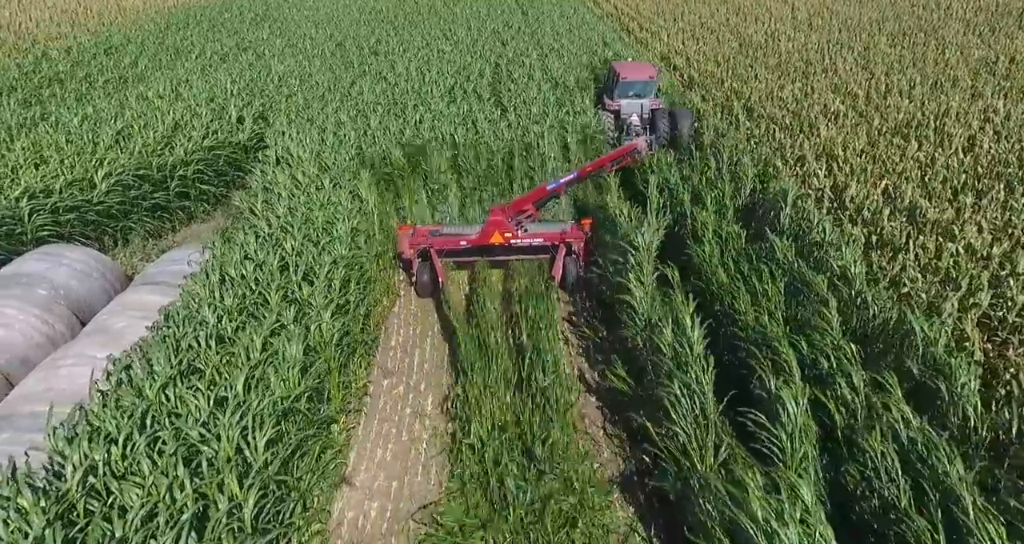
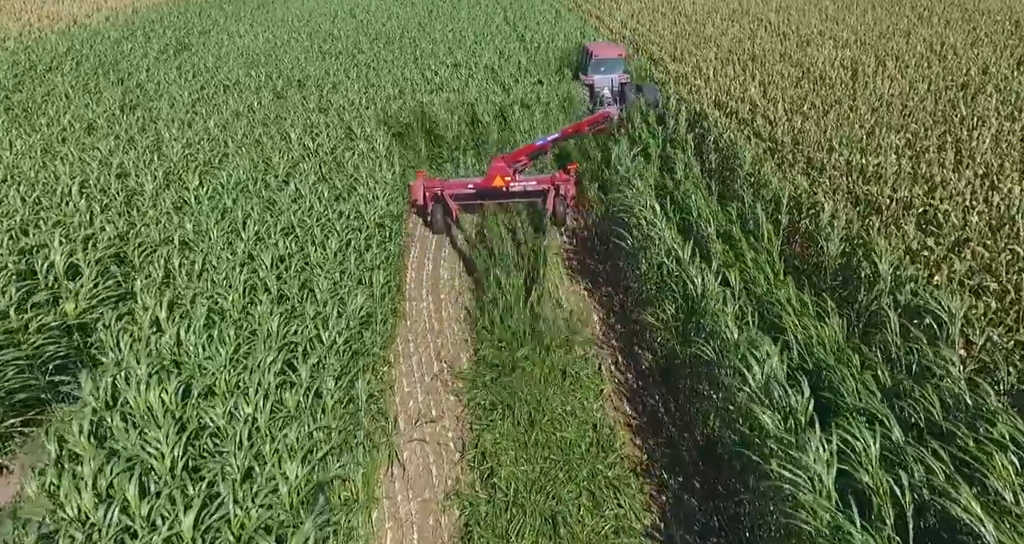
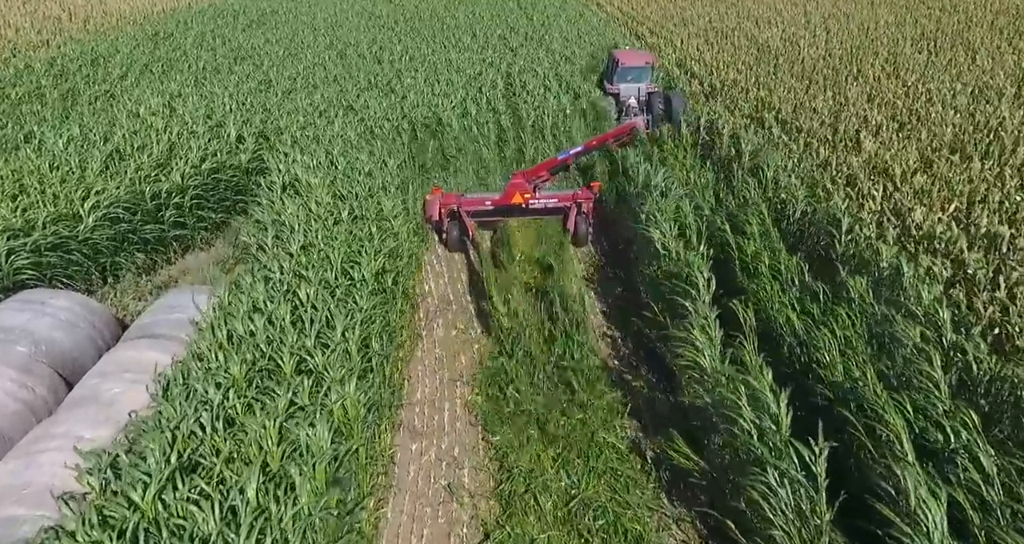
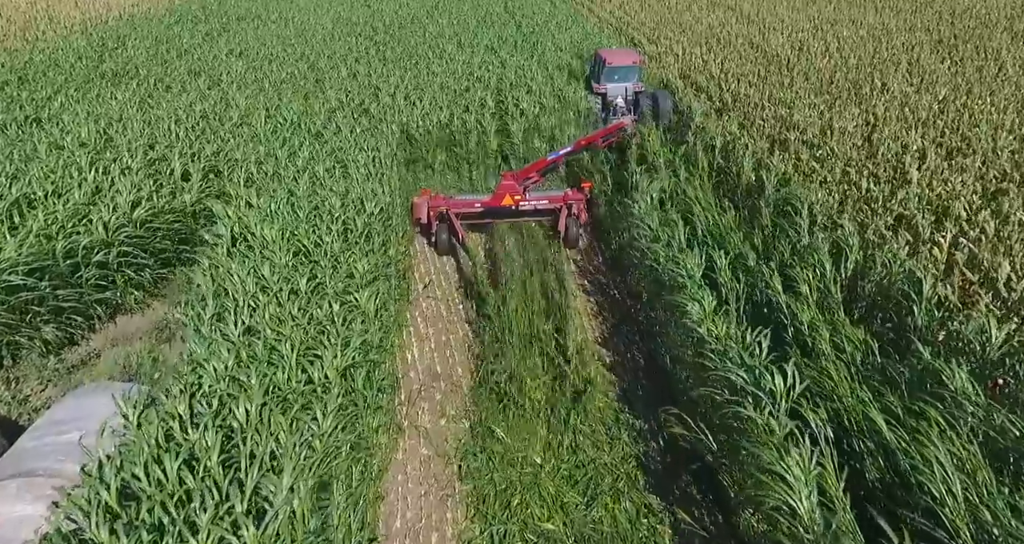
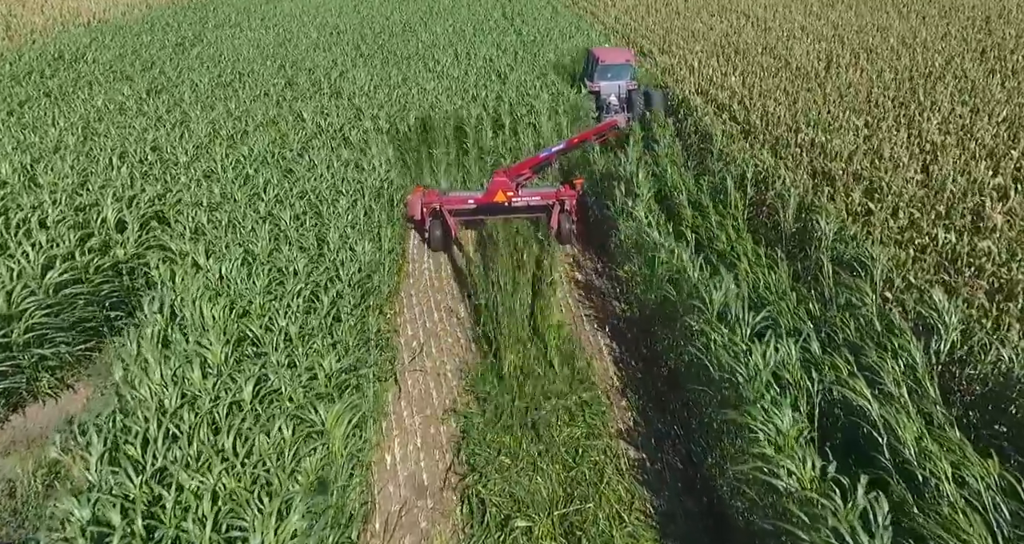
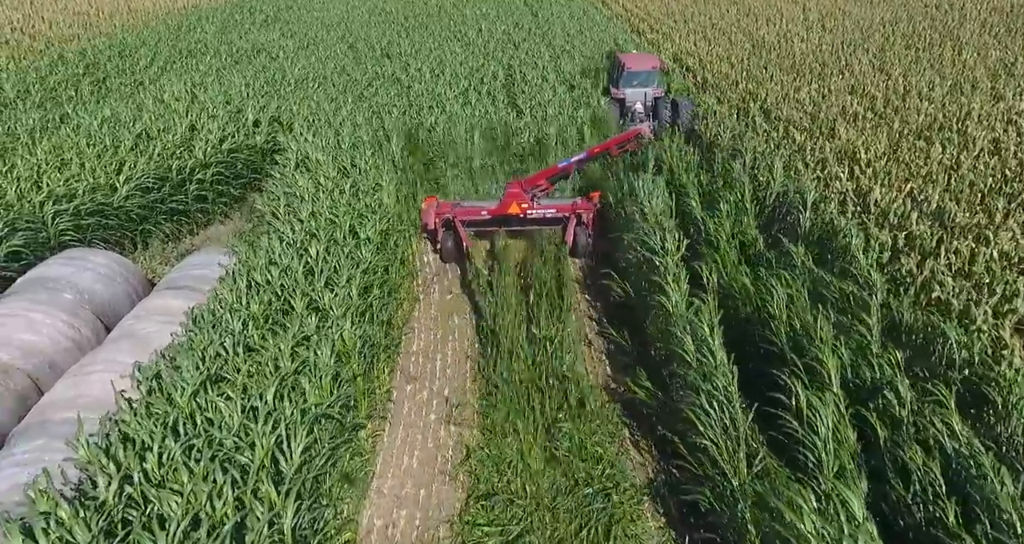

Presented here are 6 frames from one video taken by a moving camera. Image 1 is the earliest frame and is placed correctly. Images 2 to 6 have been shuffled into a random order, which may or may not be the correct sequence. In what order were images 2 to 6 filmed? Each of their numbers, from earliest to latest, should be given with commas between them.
6, 3, 4, 5, 2
